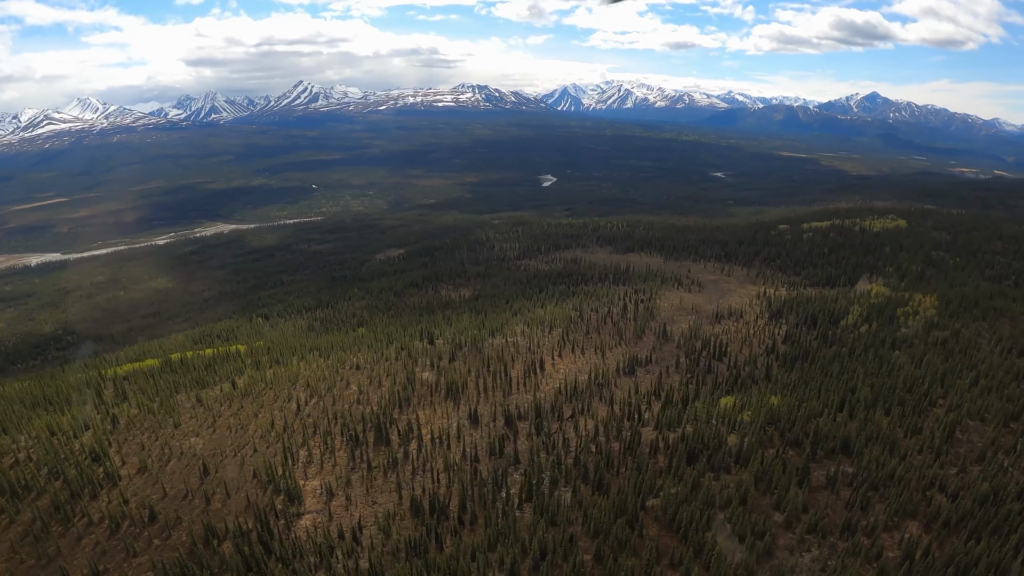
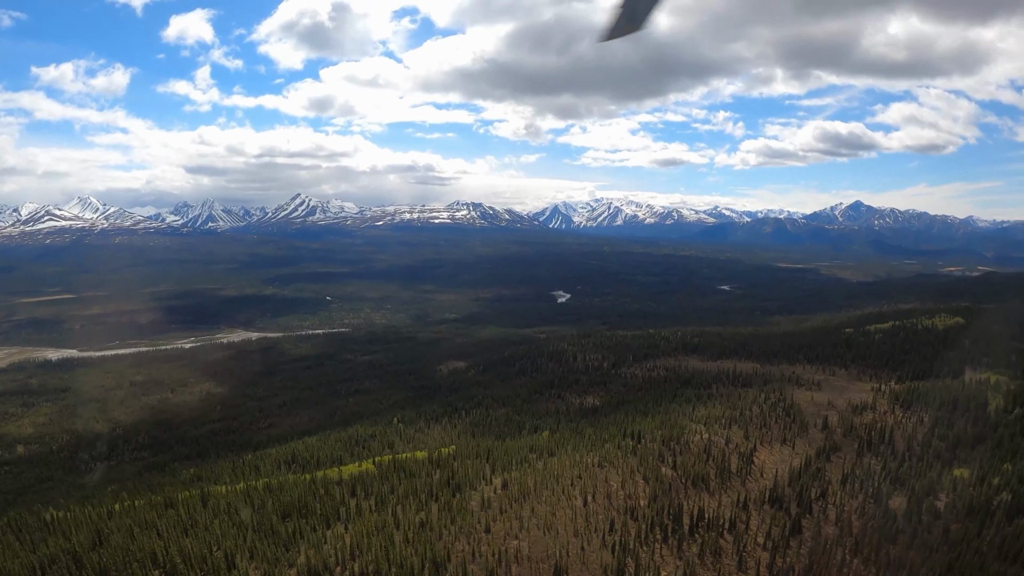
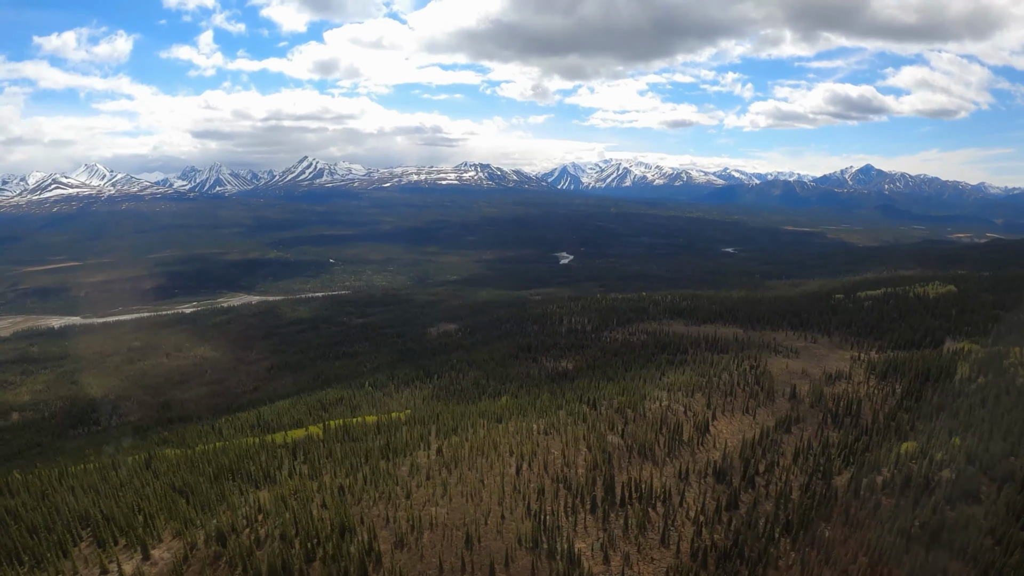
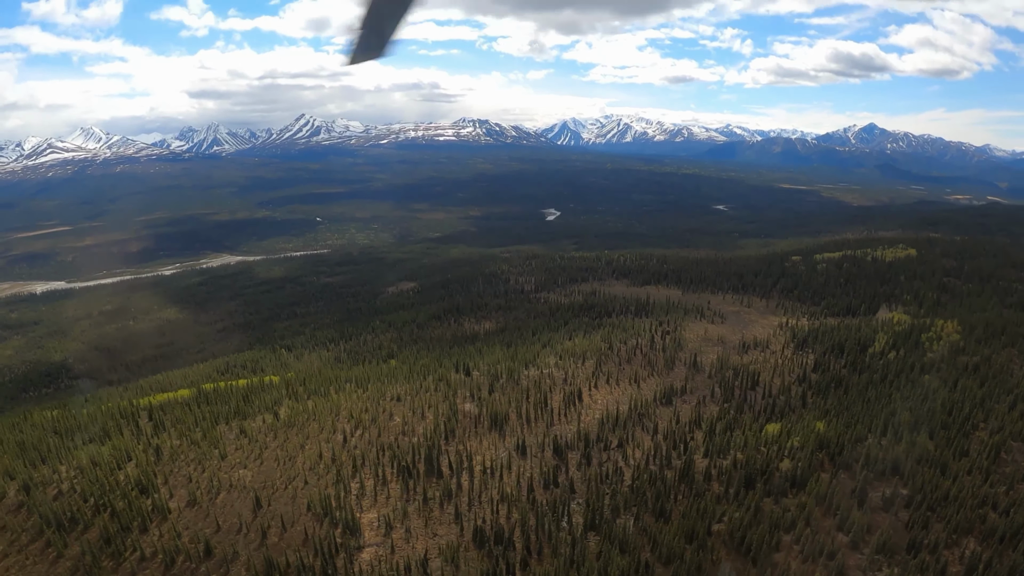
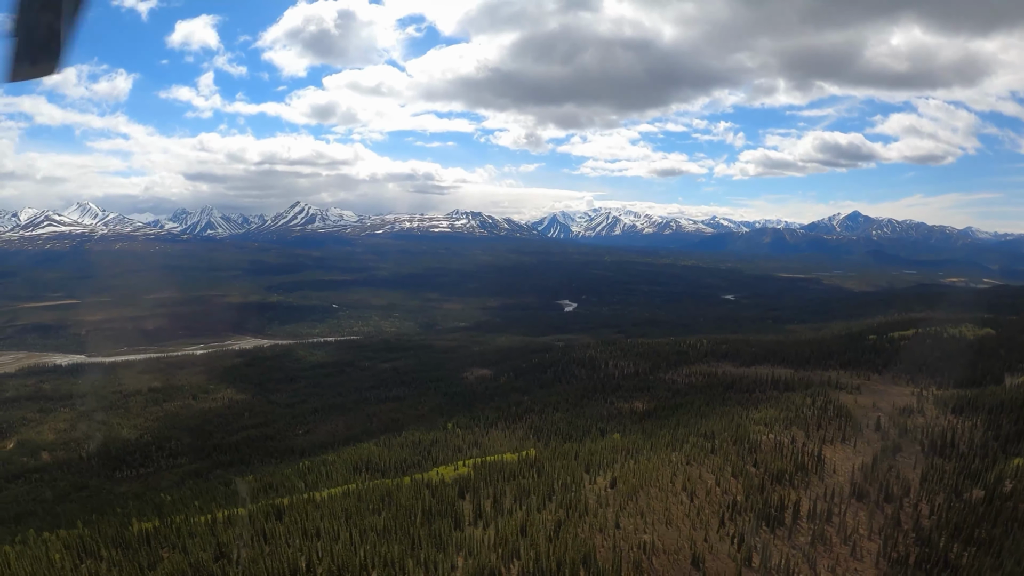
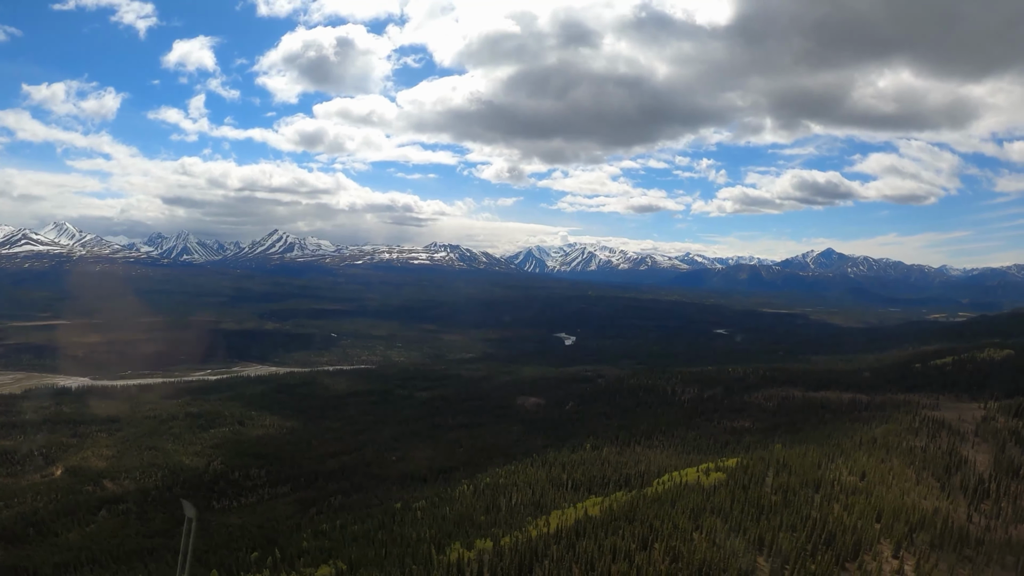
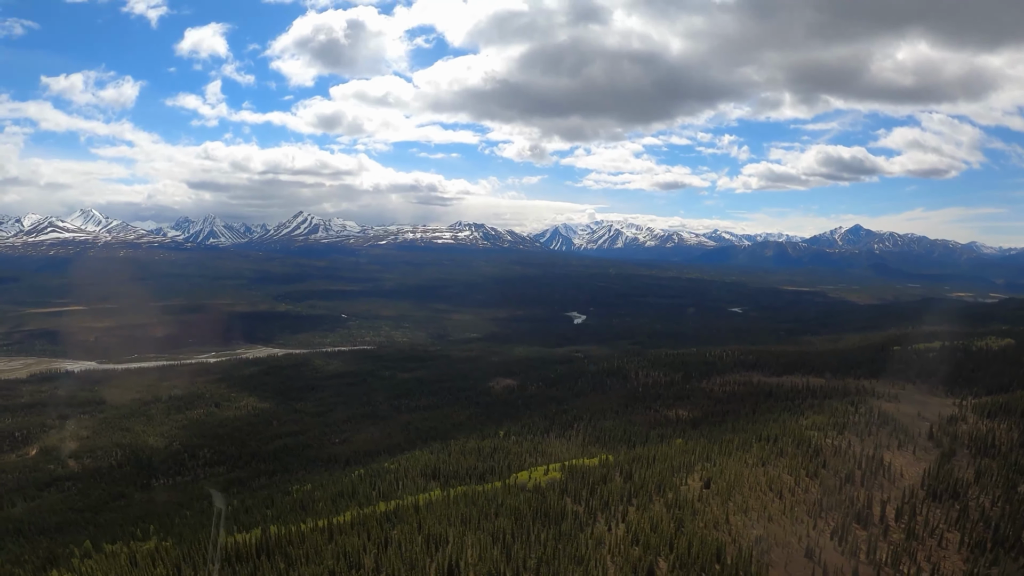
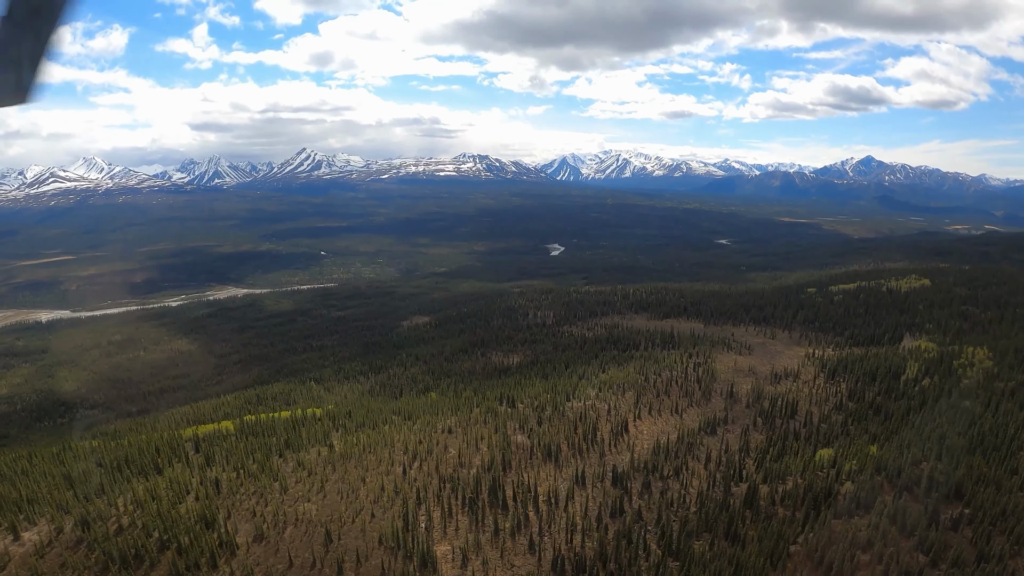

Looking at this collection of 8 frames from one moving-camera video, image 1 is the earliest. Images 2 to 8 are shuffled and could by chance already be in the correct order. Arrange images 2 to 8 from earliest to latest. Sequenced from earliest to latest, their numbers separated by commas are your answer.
4, 8, 3, 2, 5, 7, 6
